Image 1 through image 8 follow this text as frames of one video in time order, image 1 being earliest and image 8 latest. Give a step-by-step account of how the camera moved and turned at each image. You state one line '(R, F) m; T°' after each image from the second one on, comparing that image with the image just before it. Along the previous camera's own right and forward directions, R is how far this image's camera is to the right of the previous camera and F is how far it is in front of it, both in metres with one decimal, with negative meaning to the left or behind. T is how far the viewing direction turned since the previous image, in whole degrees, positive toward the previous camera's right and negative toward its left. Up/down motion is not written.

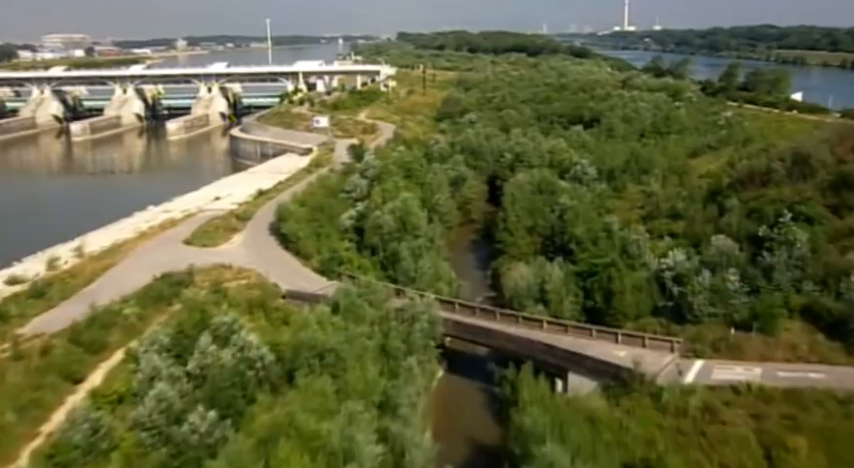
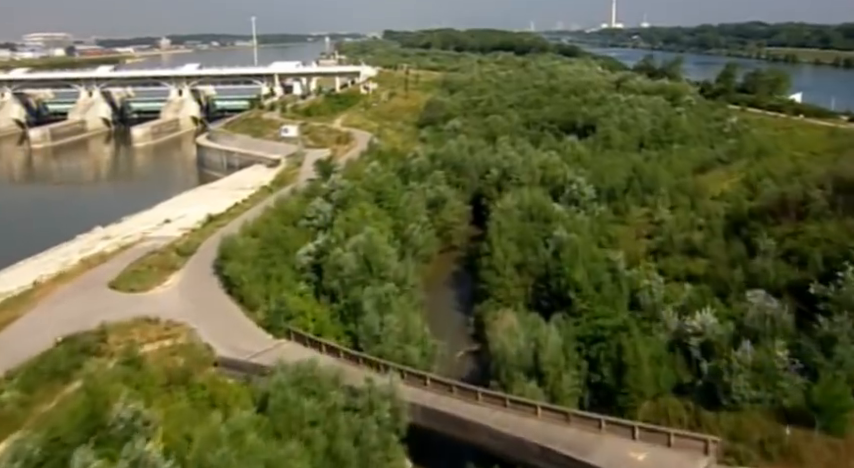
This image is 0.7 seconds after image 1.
(+0.5, +3.7) m; +1°
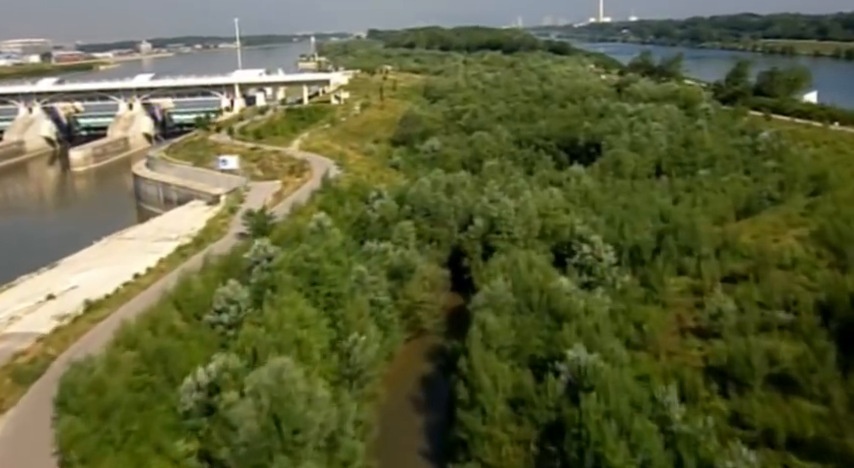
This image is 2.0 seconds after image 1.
(+0.9, +6.9) m; +1°
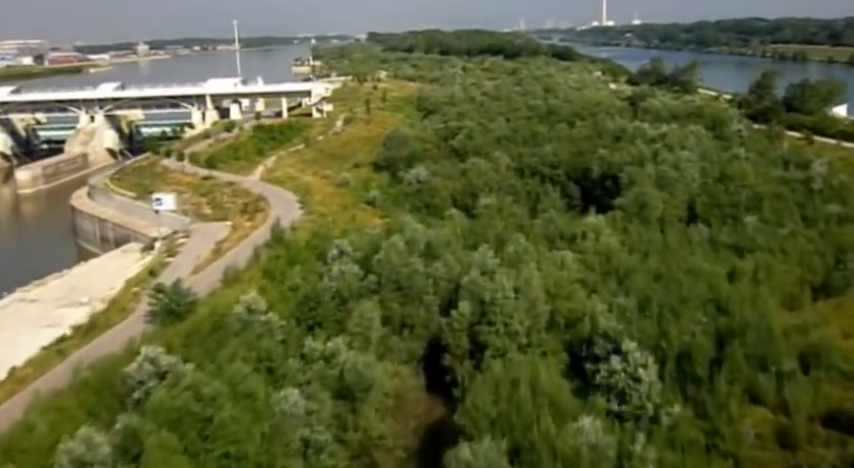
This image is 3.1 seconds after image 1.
(+0.8, +5.8) m; 0°
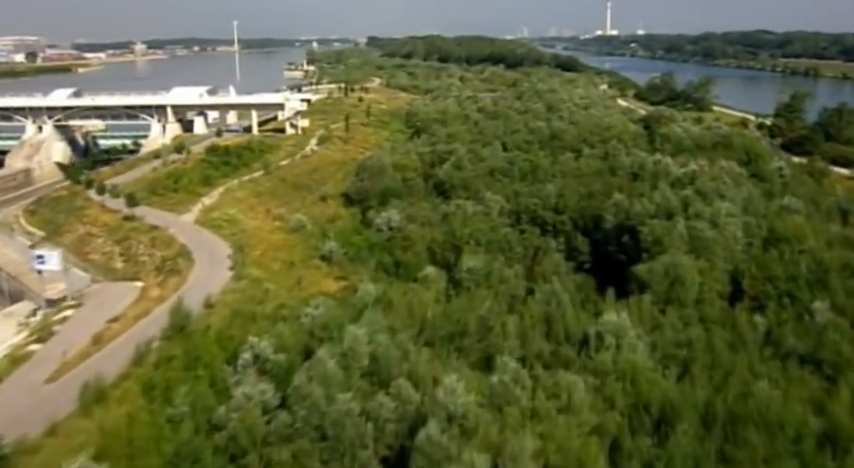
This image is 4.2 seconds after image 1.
(+0.9, +5.9) m; 0°
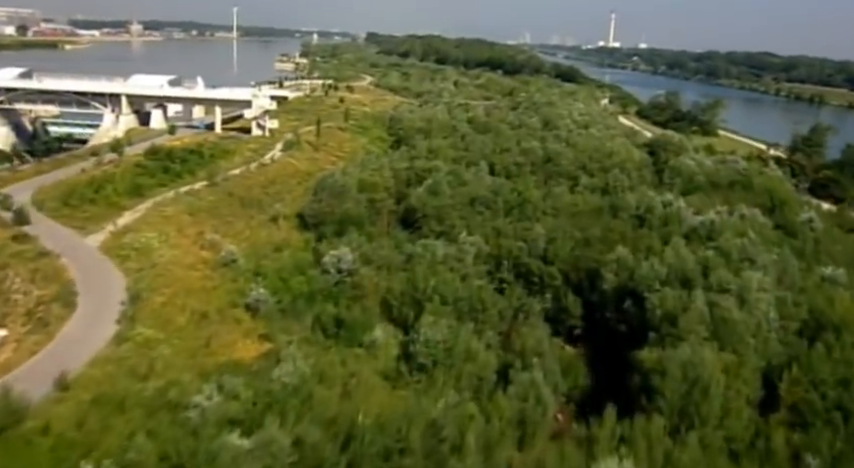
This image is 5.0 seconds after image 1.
(+0.9, +4.6) m; +1°
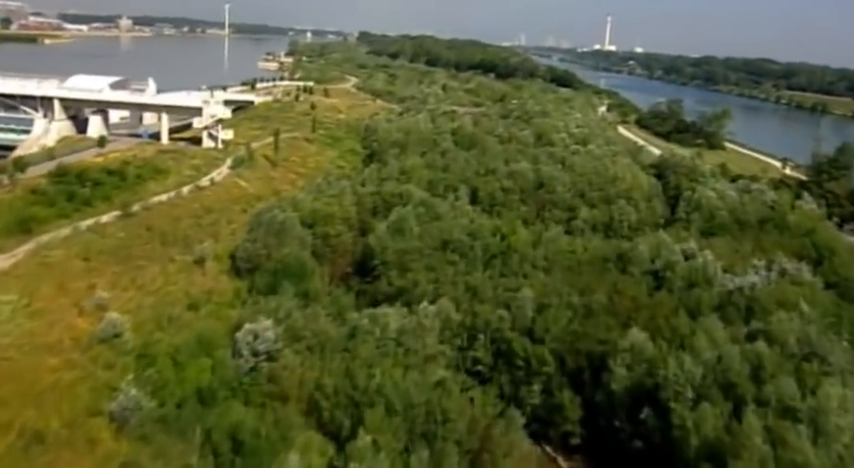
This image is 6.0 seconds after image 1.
(+1.0, +5.2) m; +1°
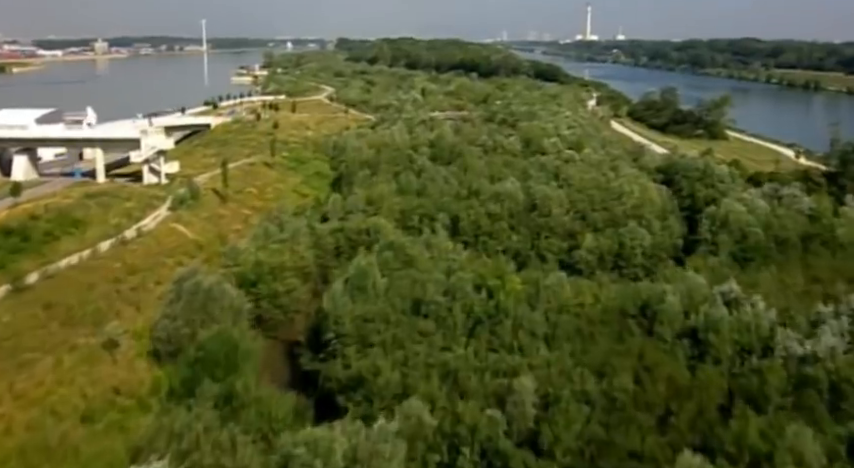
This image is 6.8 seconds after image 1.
(+0.8, +4.5) m; 0°
